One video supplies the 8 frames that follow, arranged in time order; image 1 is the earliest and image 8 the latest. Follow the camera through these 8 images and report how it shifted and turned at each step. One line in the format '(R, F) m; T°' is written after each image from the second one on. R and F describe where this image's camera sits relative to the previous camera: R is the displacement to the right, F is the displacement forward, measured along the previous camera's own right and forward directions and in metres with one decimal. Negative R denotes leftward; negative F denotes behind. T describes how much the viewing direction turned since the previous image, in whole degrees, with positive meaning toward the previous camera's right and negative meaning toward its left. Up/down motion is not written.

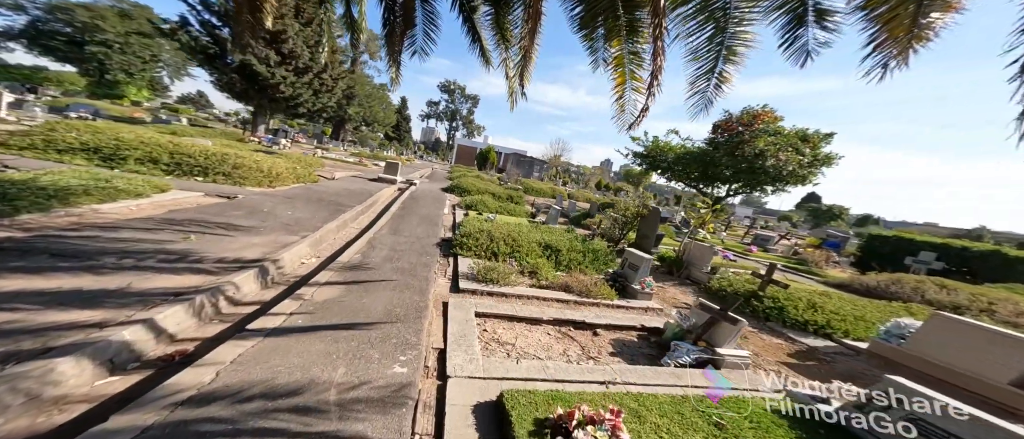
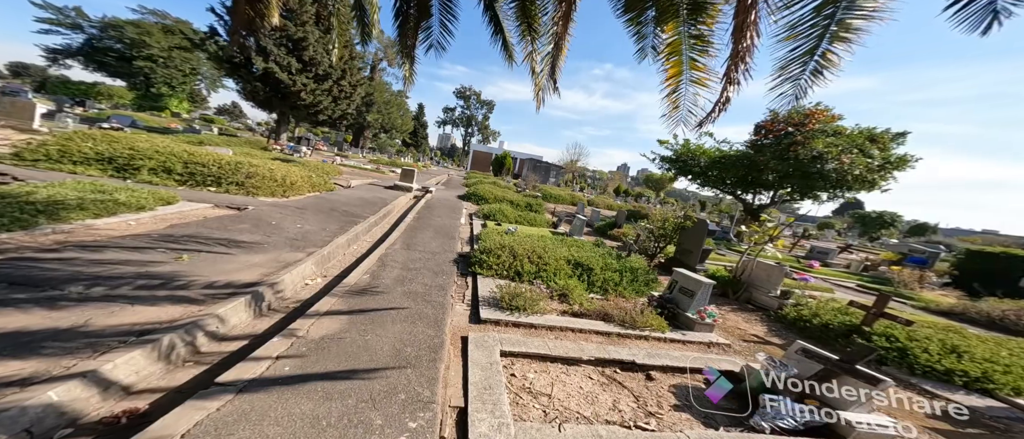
(-0.2, +0.7) m; -3°
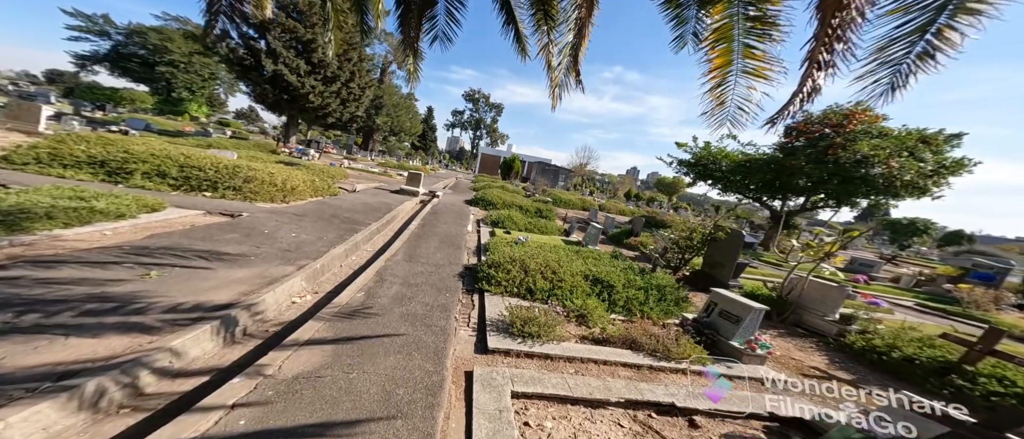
(-0.1, +0.6) m; -2°
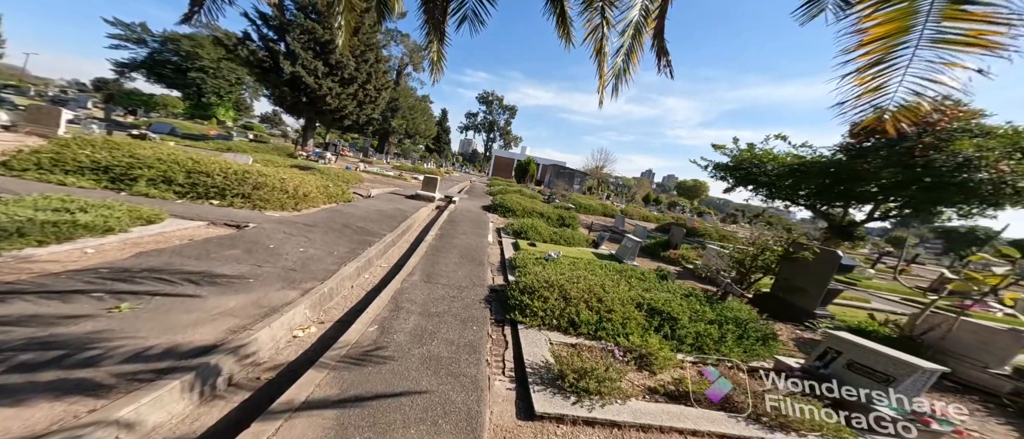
(-0.4, +0.8) m; -3°
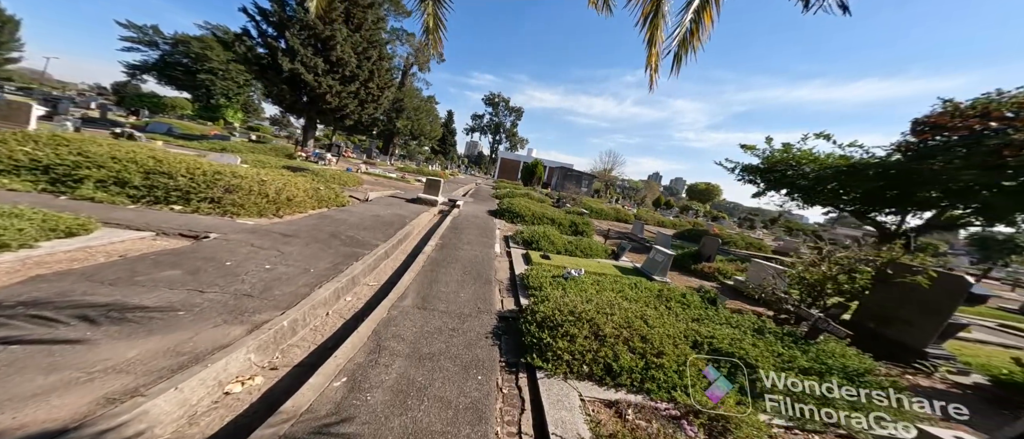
(-0.1, +1.0) m; -1°
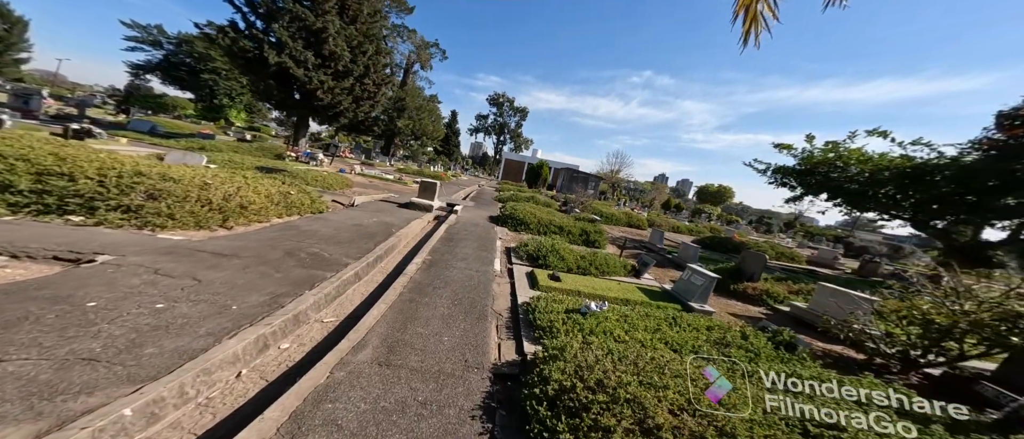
(0.0, +1.3) m; -1°
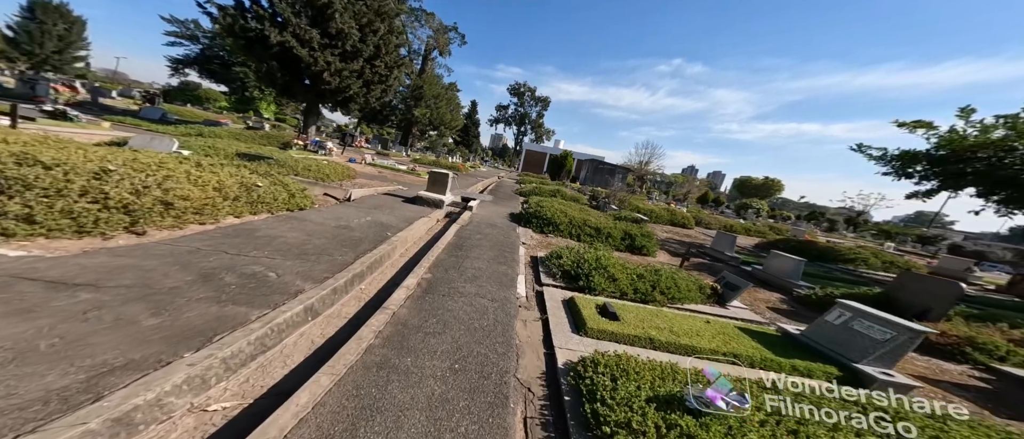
(-0.2, +2.0) m; -4°
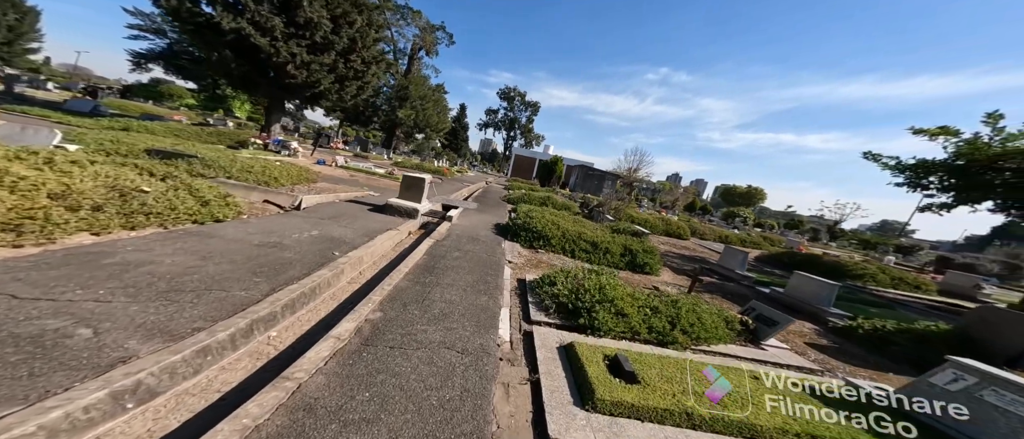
(+0.1, +1.3) m; +3°
